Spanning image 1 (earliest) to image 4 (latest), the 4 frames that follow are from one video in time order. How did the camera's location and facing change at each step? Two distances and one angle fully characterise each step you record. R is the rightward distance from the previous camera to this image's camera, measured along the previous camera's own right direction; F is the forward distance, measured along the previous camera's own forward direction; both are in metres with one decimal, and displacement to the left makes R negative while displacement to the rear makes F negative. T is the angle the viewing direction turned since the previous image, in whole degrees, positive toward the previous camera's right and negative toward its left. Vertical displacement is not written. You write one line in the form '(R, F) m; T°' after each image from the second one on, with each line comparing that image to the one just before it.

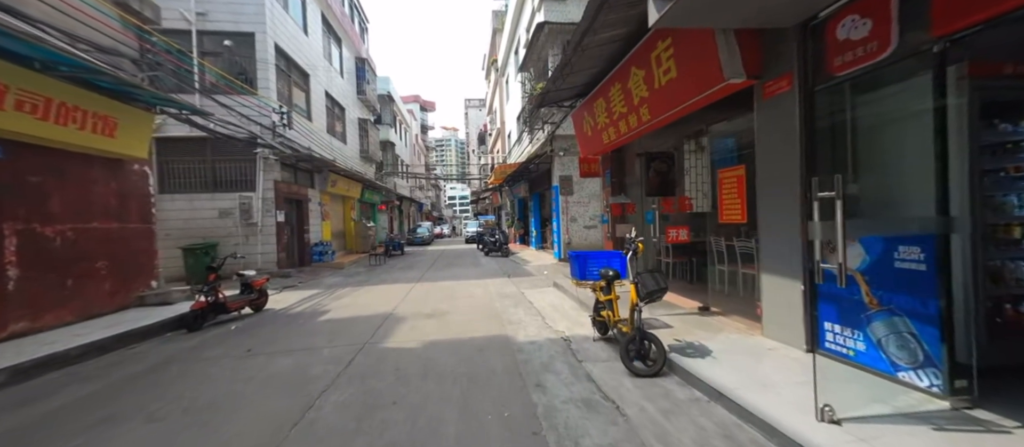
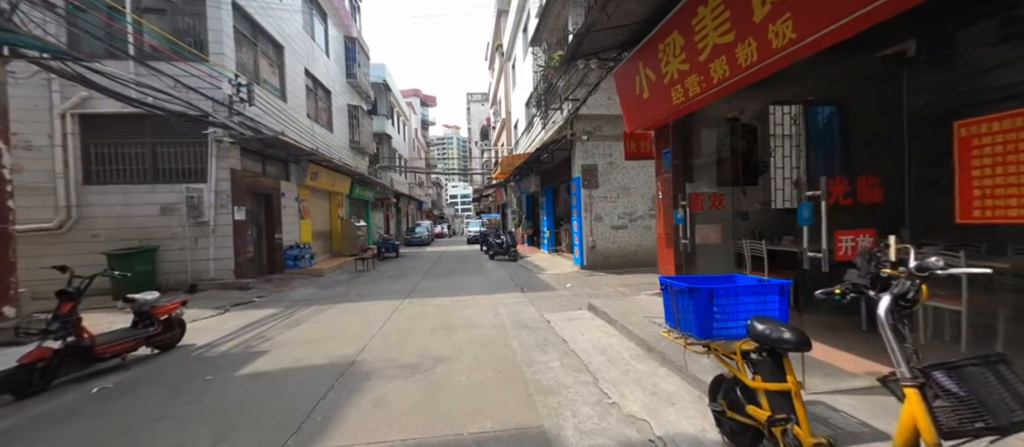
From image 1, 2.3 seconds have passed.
(-0.3, +2.3) m; 0°
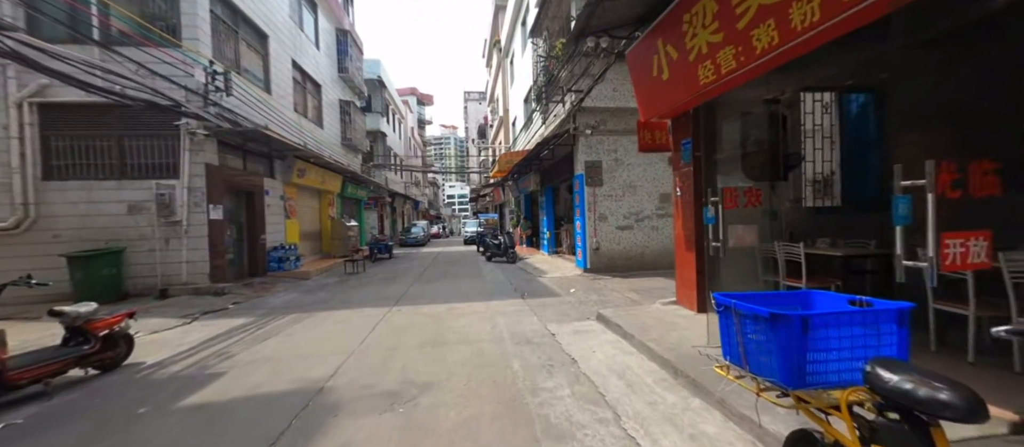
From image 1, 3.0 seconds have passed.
(0.0, +0.7) m; 0°
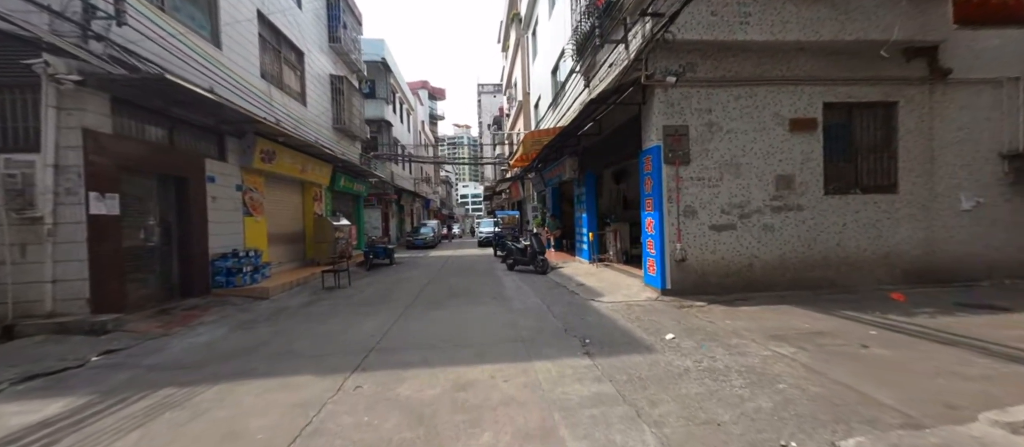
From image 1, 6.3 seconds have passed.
(-0.5, +3.3) m; -2°
